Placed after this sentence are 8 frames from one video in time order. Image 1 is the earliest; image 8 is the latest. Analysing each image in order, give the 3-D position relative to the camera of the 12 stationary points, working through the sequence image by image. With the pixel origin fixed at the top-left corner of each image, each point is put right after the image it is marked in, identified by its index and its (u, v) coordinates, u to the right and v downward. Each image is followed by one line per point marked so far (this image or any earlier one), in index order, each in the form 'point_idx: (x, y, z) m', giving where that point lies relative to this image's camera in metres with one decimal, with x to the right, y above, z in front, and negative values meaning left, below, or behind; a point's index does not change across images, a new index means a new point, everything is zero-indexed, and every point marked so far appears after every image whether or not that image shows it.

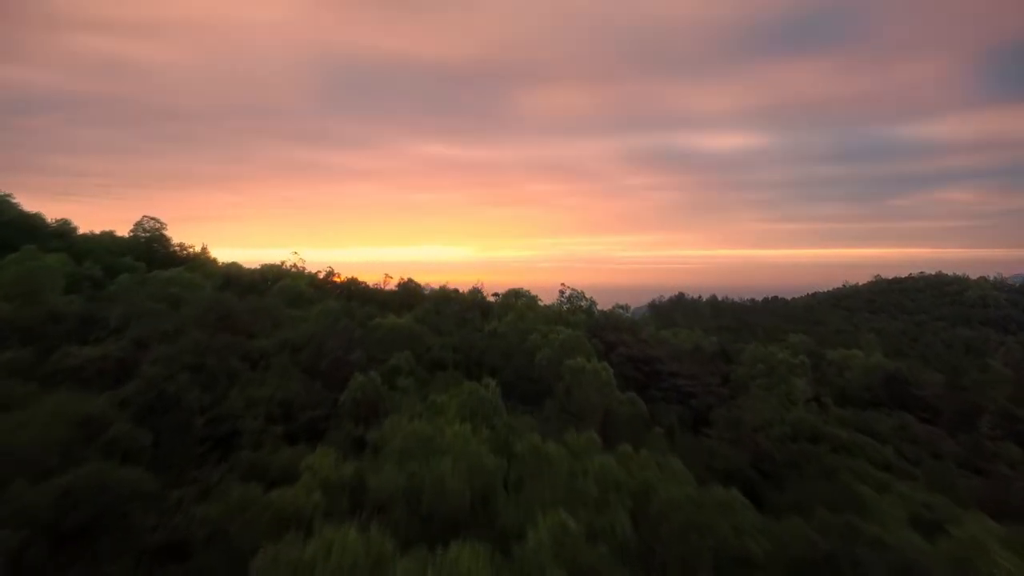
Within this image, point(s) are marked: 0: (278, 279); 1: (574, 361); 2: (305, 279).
0: (-2.6, +0.1, +15.4) m
1: (+0.4, -0.5, +9.9) m
2: (-2.3, +0.1, +15.9) m
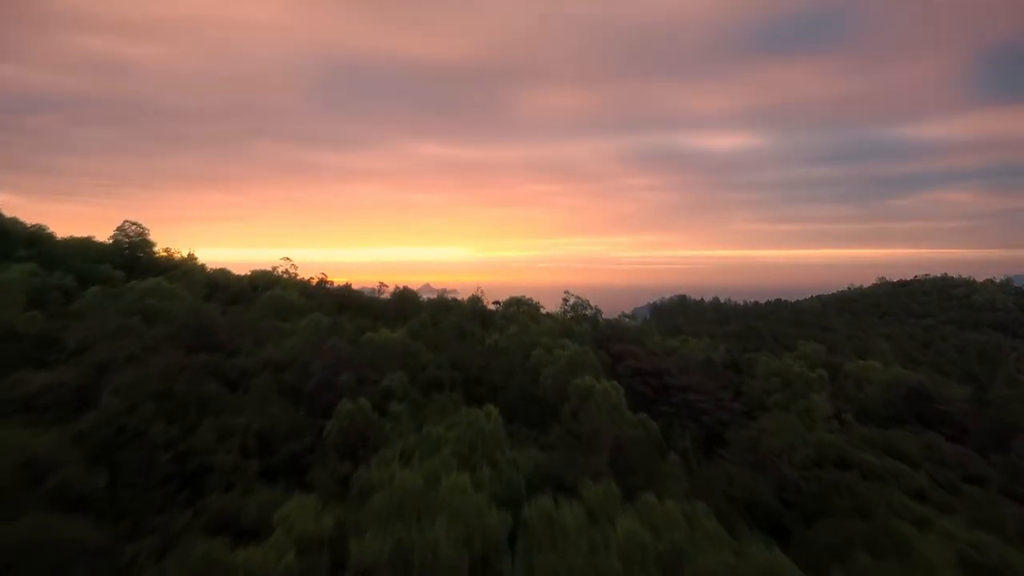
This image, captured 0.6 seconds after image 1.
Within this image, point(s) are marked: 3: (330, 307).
0: (-2.6, 0.0, +14.6) m
1: (+0.5, -0.6, +9.2) m
2: (-2.3, 0.0, +15.1) m
3: (-1.6, -0.2, +12.5) m
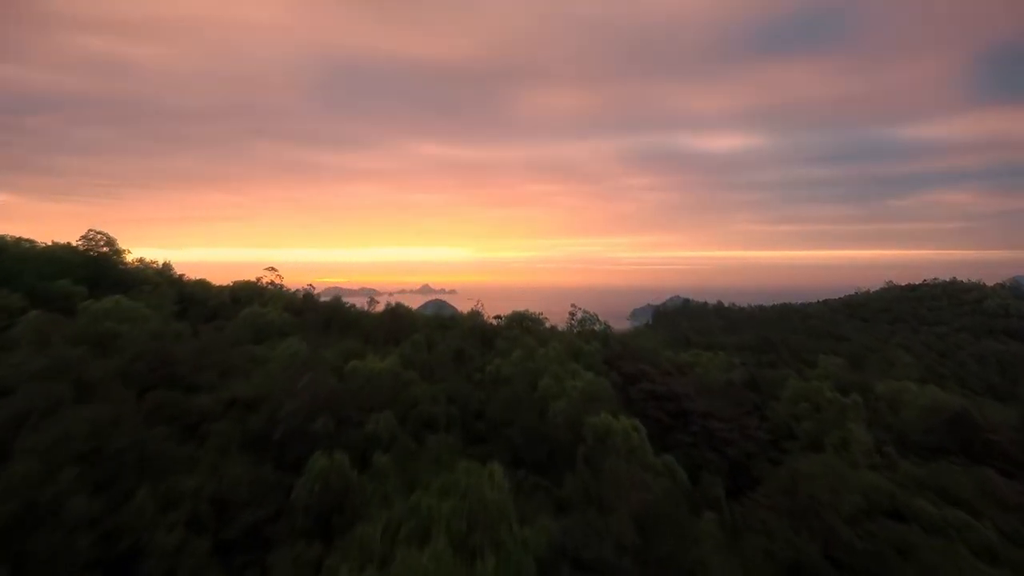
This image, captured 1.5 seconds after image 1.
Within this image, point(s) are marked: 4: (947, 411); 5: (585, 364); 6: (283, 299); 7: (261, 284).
0: (-2.5, -0.2, +13.4) m
1: (+0.5, -0.8, +8.0) m
2: (-2.3, -0.1, +13.9) m
3: (-1.6, -0.4, +11.4) m
4: (+3.7, -1.1, +12.0) m
5: (+0.6, -0.6, +11.3) m
6: (-2.3, -0.1, +13.9) m
7: (-2.8, 0.0, +15.4) m
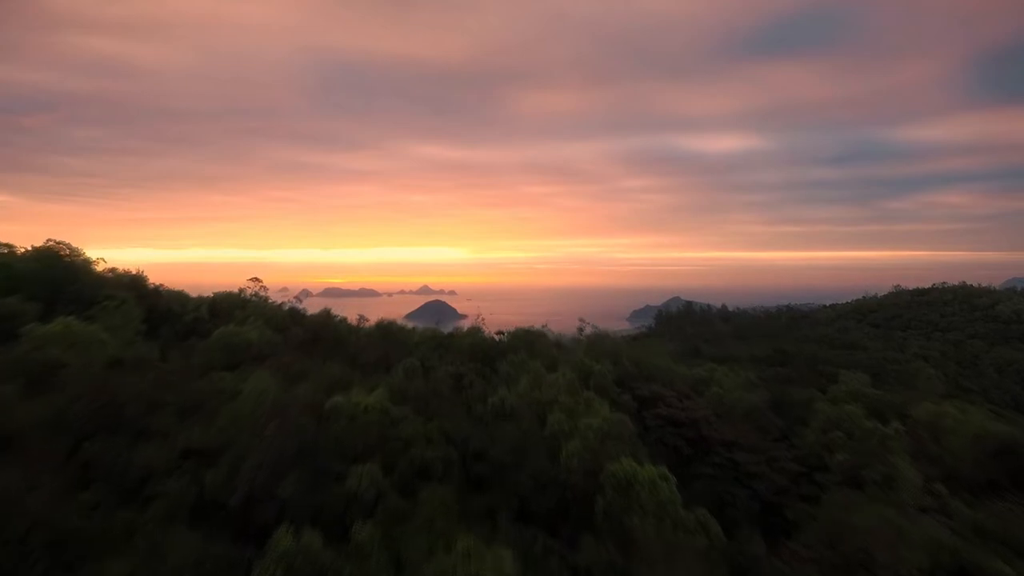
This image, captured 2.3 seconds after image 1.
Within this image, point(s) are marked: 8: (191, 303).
0: (-2.5, -0.3, +12.3) m
1: (+0.5, -0.9, +6.9) m
2: (-2.3, -0.2, +12.8) m
3: (-1.6, -0.5, +10.2) m
4: (+3.8, -1.2, +10.9) m
5: (+0.6, -0.7, +10.1) m
6: (-2.2, -0.2, +12.7) m
7: (-2.7, -0.1, +14.3) m
8: (-3.0, -0.1, +13.1) m
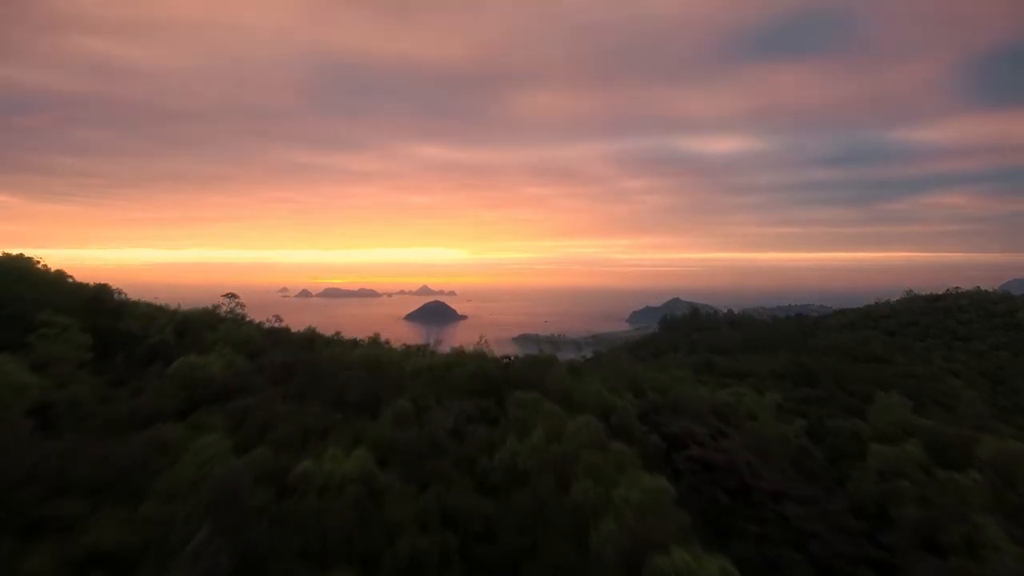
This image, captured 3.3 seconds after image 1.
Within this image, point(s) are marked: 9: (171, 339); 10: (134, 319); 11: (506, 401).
0: (-2.4, -0.4, +10.8) m
1: (+0.6, -1.0, +5.3) m
2: (-2.2, -0.4, +11.3) m
3: (-1.5, -0.6, +8.7) m
4: (+3.8, -1.4, +9.3) m
5: (+0.7, -0.9, +8.6) m
6: (-2.2, -0.4, +11.2) m
7: (-2.7, -0.3, +12.7) m
8: (-2.9, -0.3, +11.5) m
9: (-2.6, -0.4, +10.8) m
10: (-3.1, -0.3, +11.5) m
11: (0.0, -0.7, +9.1) m
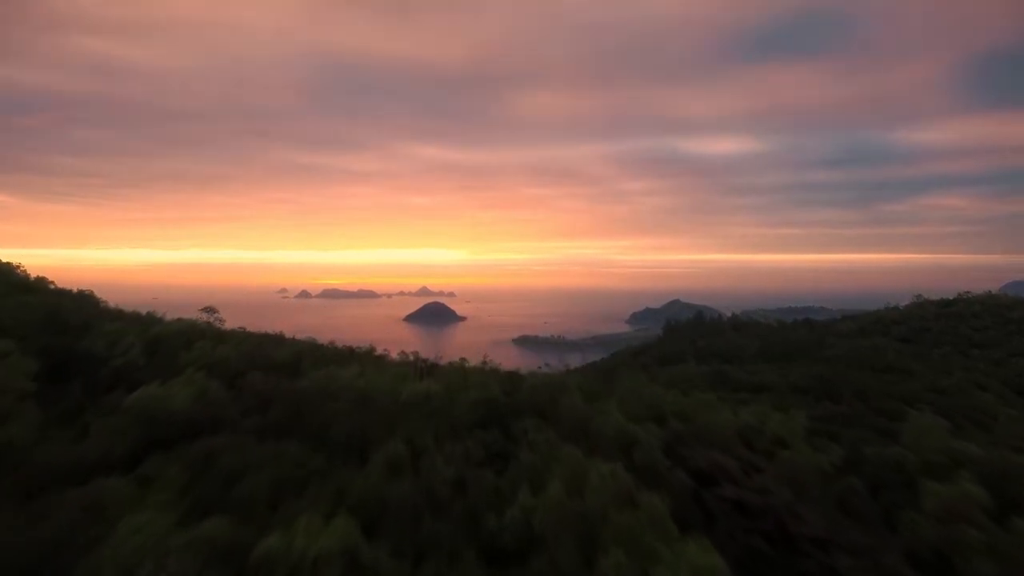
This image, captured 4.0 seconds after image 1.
0: (-2.4, -0.5, +9.6) m
1: (+0.6, -1.1, +4.1) m
2: (-2.1, -0.5, +10.1) m
3: (-1.4, -0.7, +7.5) m
4: (+3.9, -1.5, +8.2) m
5: (+0.7, -1.0, +7.4) m
6: (-2.1, -0.5, +10.0) m
7: (-2.6, -0.4, +11.5) m
8: (-2.9, -0.4, +10.4) m
9: (-2.6, -0.5, +9.6) m
10: (-3.1, -0.4, +10.4) m
11: (0.0, -0.9, +7.9) m
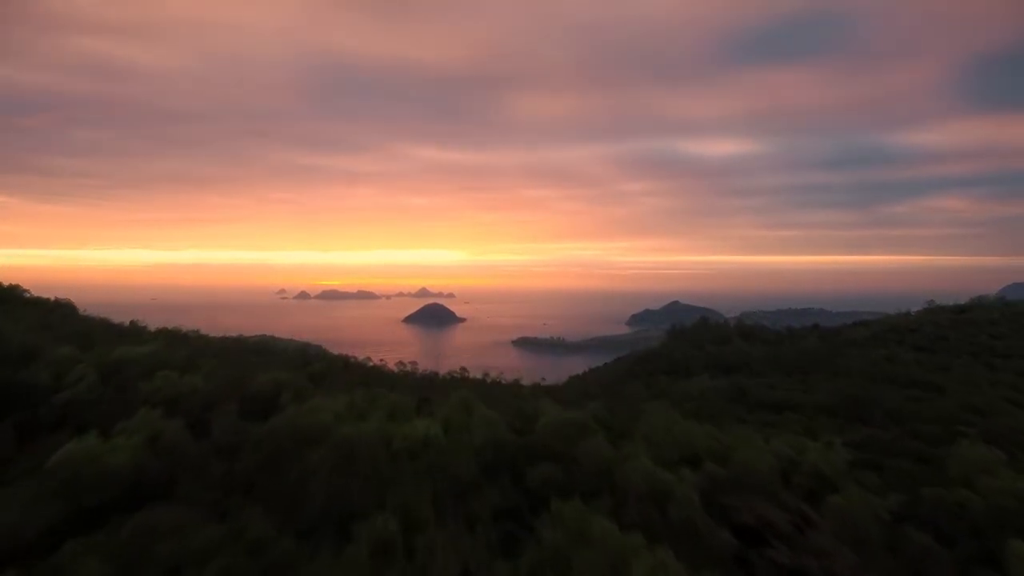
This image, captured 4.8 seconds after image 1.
0: (-2.3, -0.7, +8.2) m
1: (+0.7, -1.3, +2.8) m
2: (-2.1, -0.6, +8.7) m
3: (-1.4, -0.9, +6.1) m
4: (+4.0, -1.6, +6.8) m
5: (+0.8, -1.1, +6.0) m
6: (-2.1, -0.6, +8.6) m
7: (-2.5, -0.5, +10.2) m
8: (-2.8, -0.5, +9.0) m
9: (-2.5, -0.6, +8.2) m
10: (-3.0, -0.5, +9.0) m
11: (+0.1, -1.0, +6.5) m
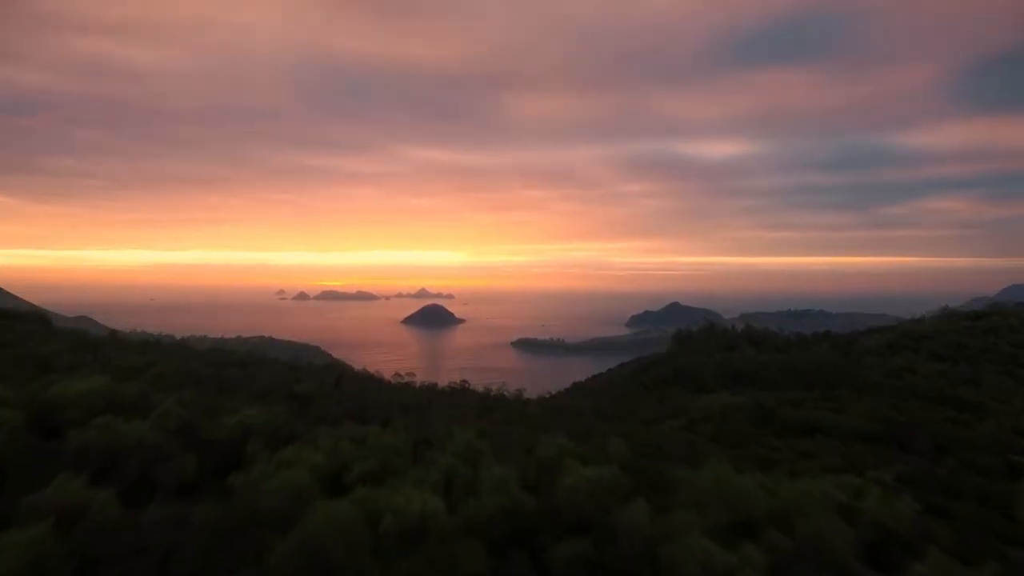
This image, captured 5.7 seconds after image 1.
0: (-2.2, -0.8, +6.6) m
1: (+0.8, -1.4, +1.2) m
2: (-2.0, -0.8, +7.1) m
3: (-1.3, -1.0, +4.6) m
4: (+4.0, -1.8, +5.2) m
5: (+0.9, -1.3, +4.5) m
6: (-2.0, -0.8, +7.1) m
7: (-2.5, -0.7, +8.6) m
8: (-2.7, -0.7, +7.4) m
9: (-2.4, -0.8, +6.7) m
10: (-2.9, -0.6, +7.4) m
11: (+0.2, -1.1, +5.0) m
